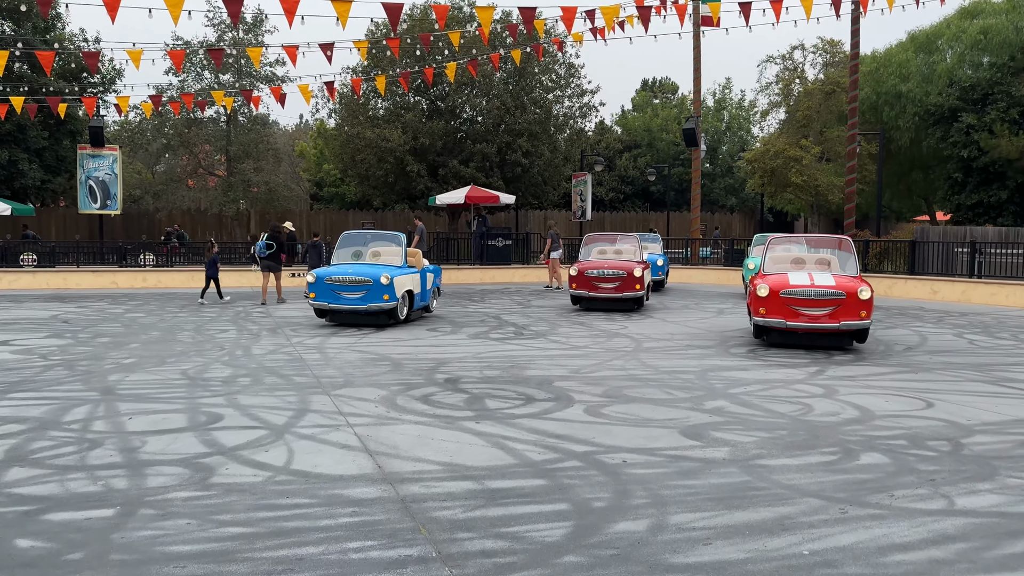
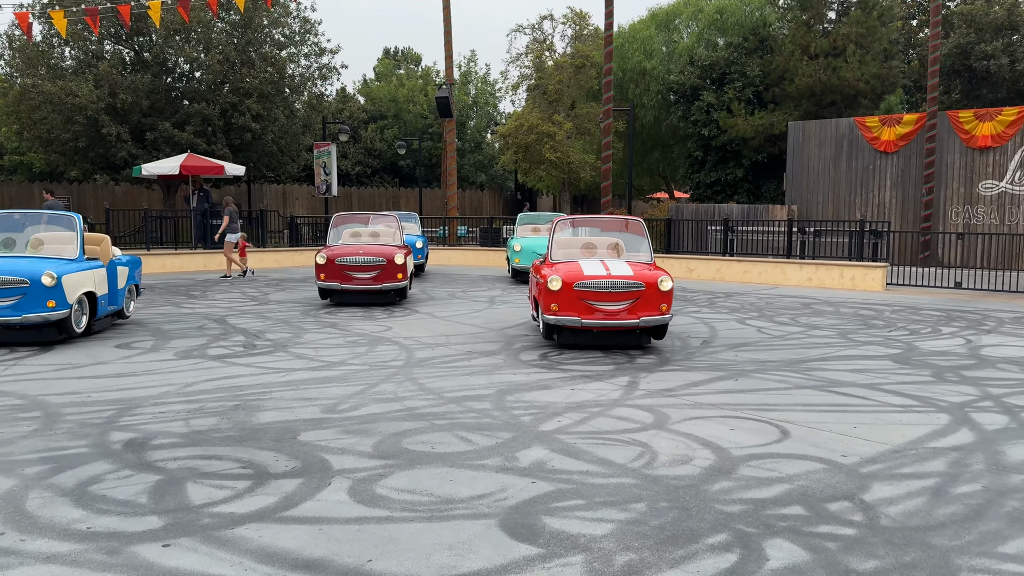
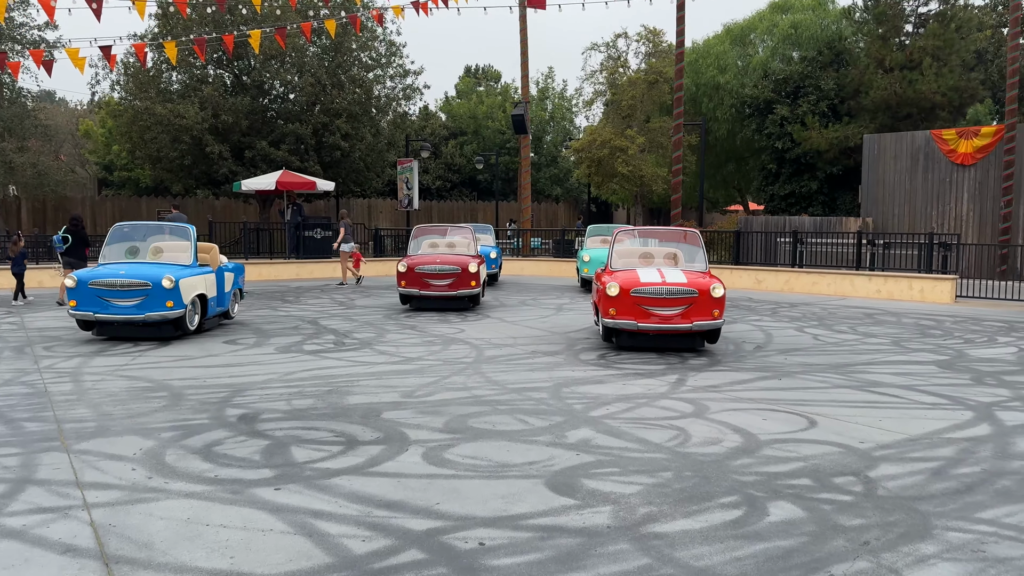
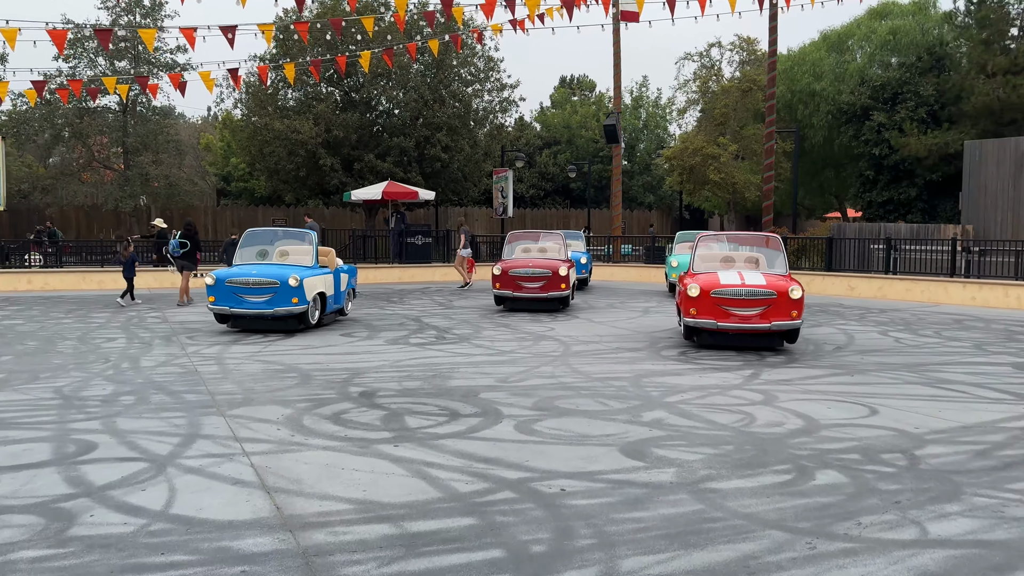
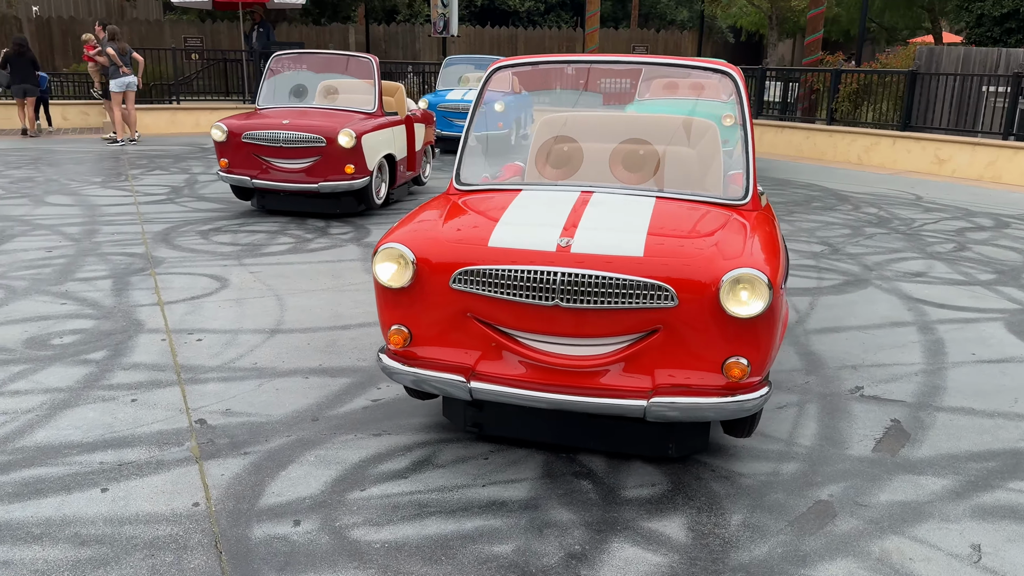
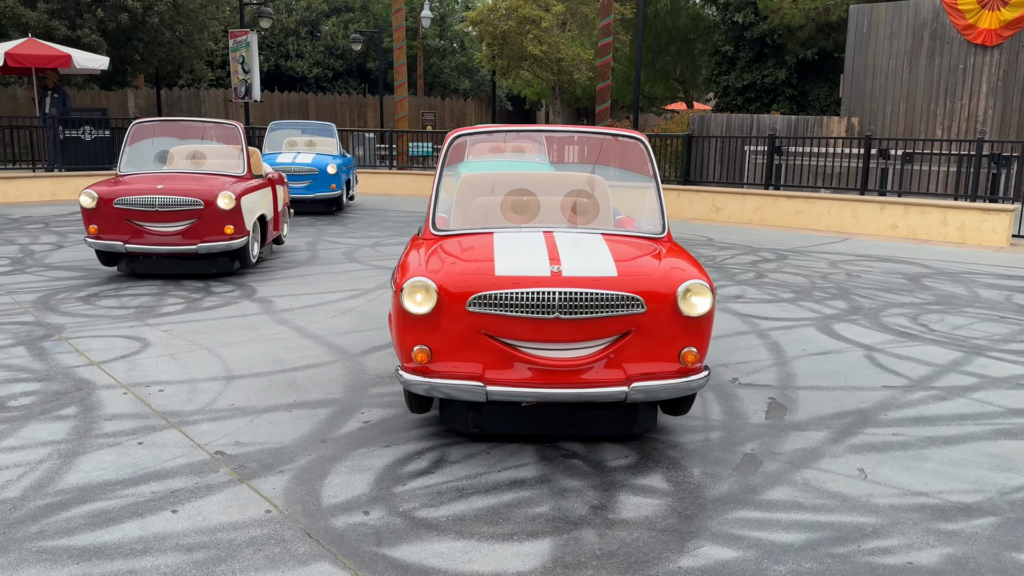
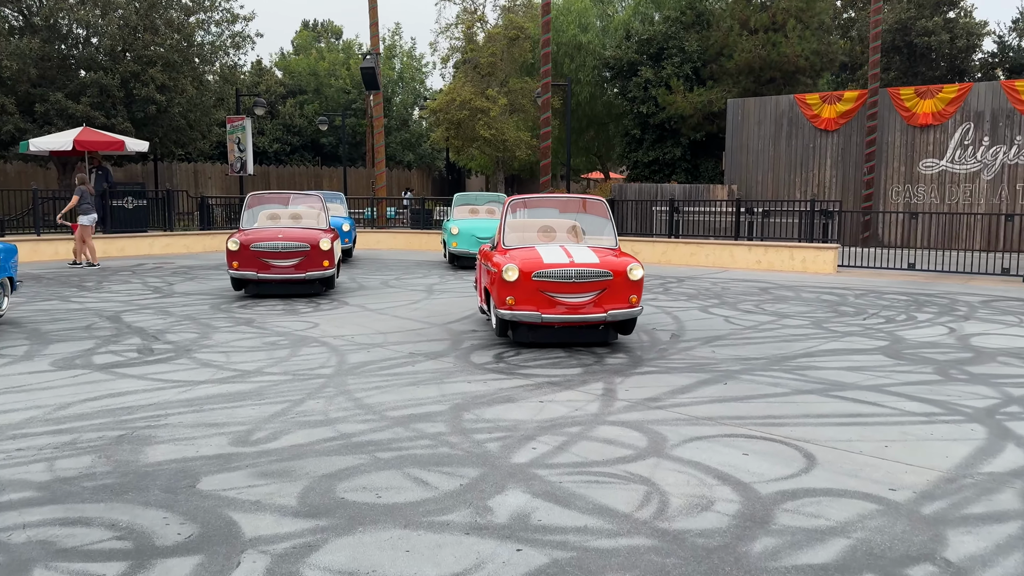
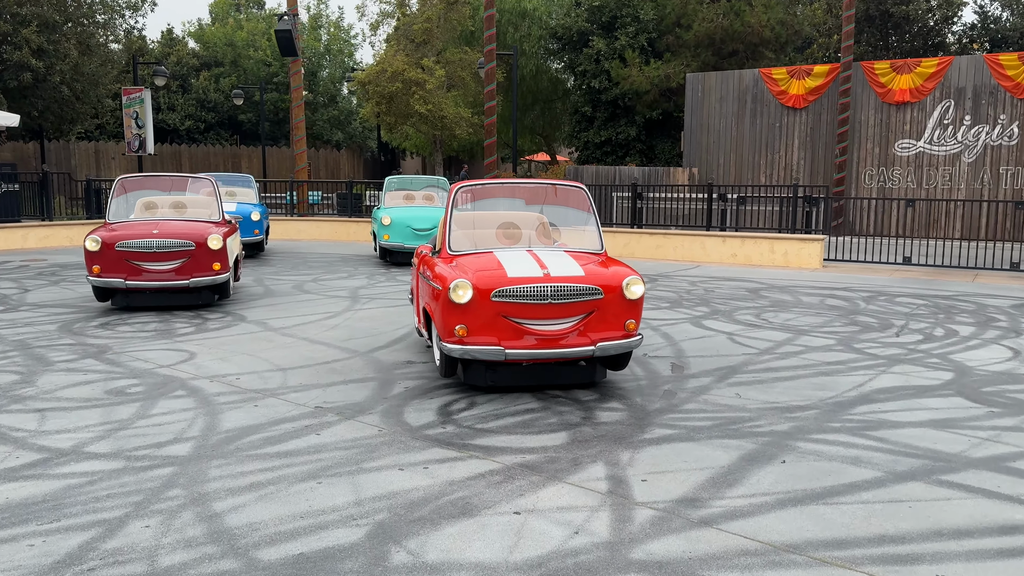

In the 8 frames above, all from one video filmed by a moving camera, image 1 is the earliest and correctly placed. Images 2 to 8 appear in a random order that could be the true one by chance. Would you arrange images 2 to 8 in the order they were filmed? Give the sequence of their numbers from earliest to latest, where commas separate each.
4, 3, 2, 7, 8, 6, 5
